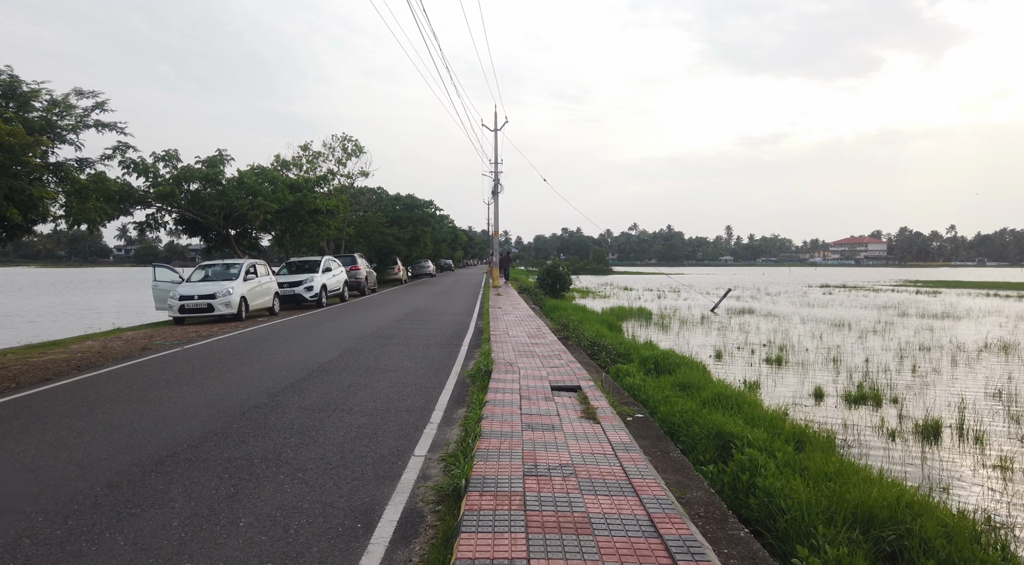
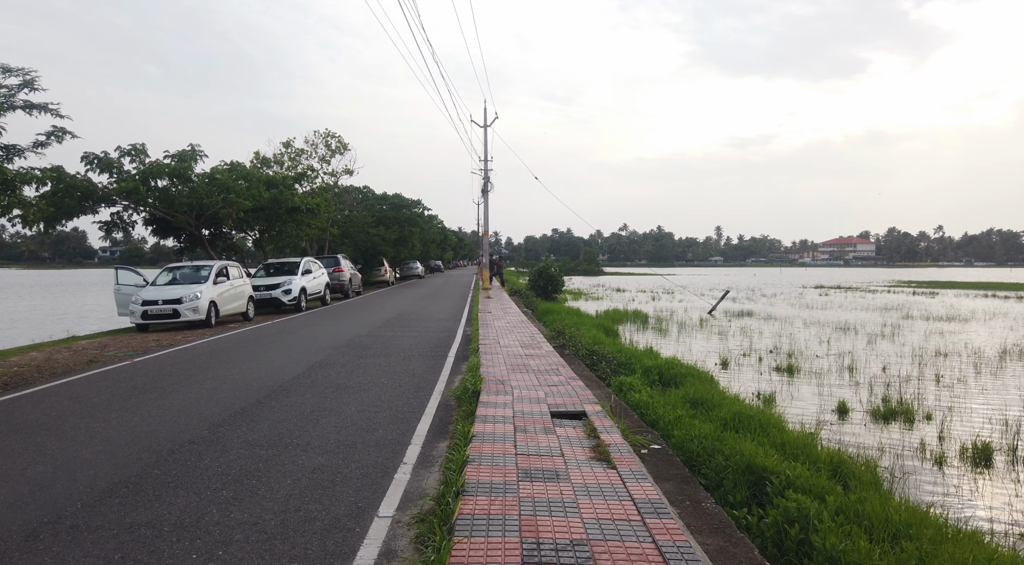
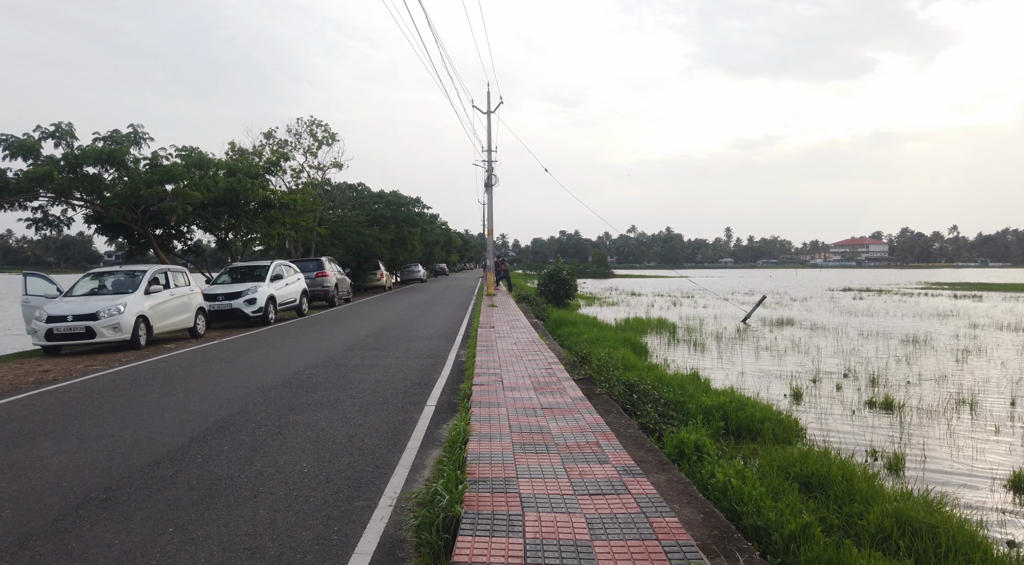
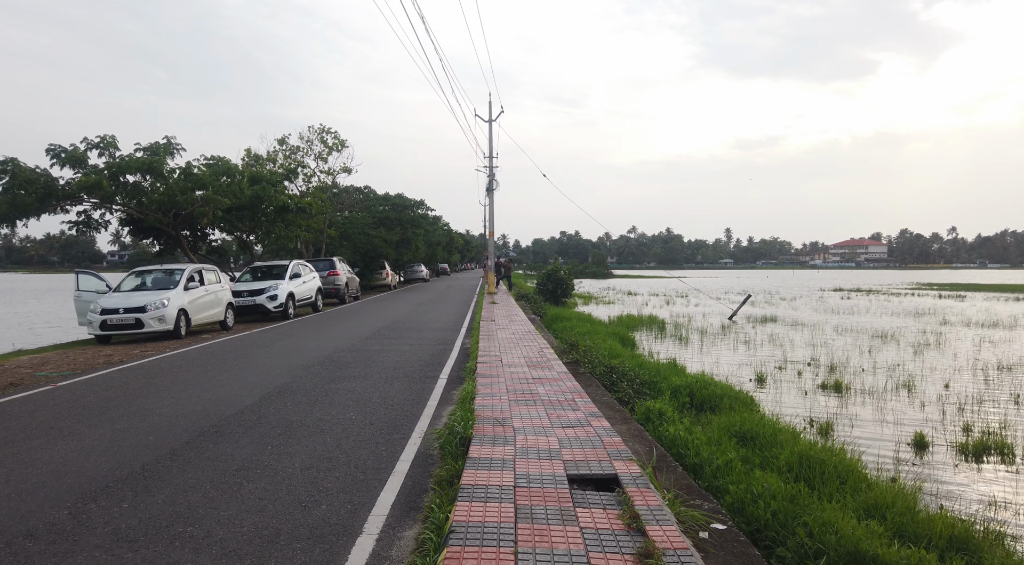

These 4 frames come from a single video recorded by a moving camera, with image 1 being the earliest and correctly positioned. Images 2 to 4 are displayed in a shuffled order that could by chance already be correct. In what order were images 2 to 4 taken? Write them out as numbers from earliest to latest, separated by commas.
2, 4, 3
